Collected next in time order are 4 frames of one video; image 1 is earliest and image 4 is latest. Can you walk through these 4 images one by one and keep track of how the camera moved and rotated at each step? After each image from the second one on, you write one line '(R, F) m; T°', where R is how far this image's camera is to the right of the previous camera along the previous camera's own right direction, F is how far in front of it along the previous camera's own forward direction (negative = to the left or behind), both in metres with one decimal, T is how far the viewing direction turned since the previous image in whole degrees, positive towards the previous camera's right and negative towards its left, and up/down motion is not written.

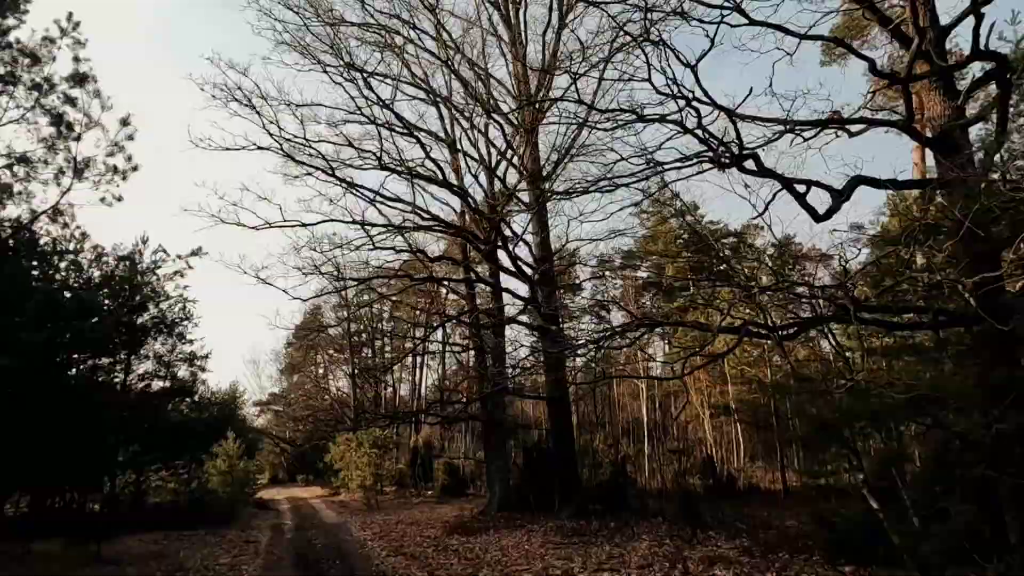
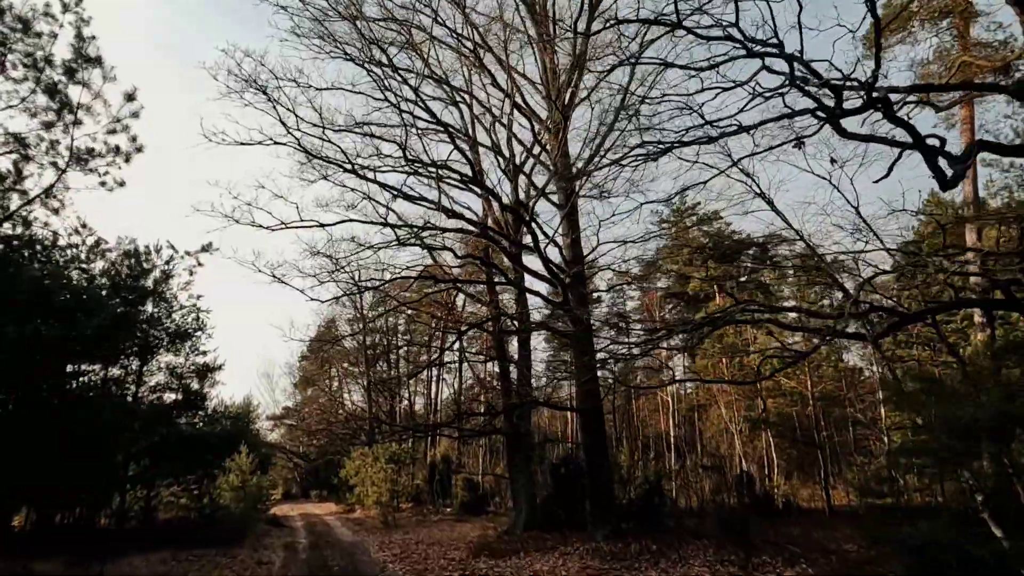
(-0.2, +0.6) m; -1°
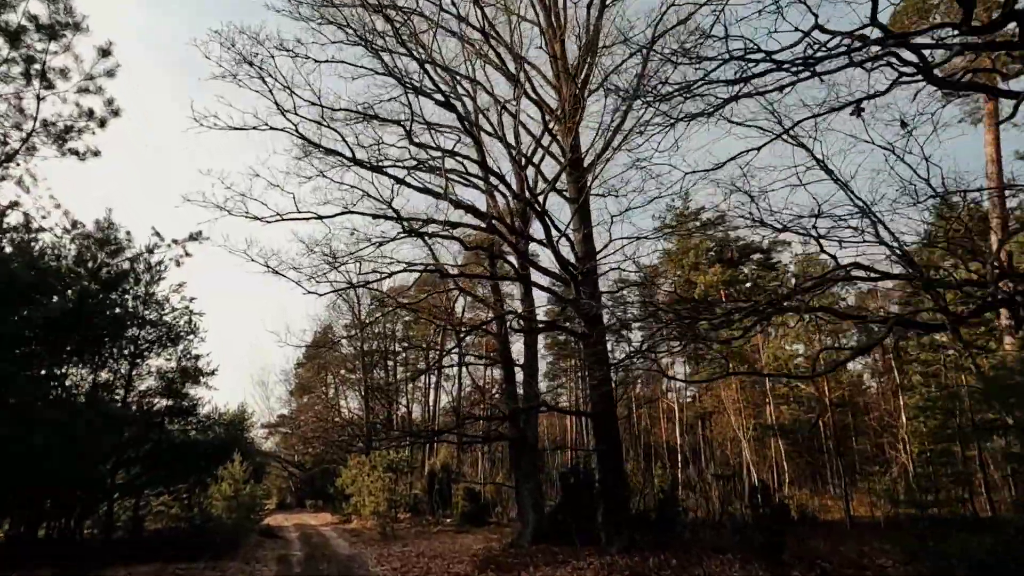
(-0.2, +0.5) m; 0°
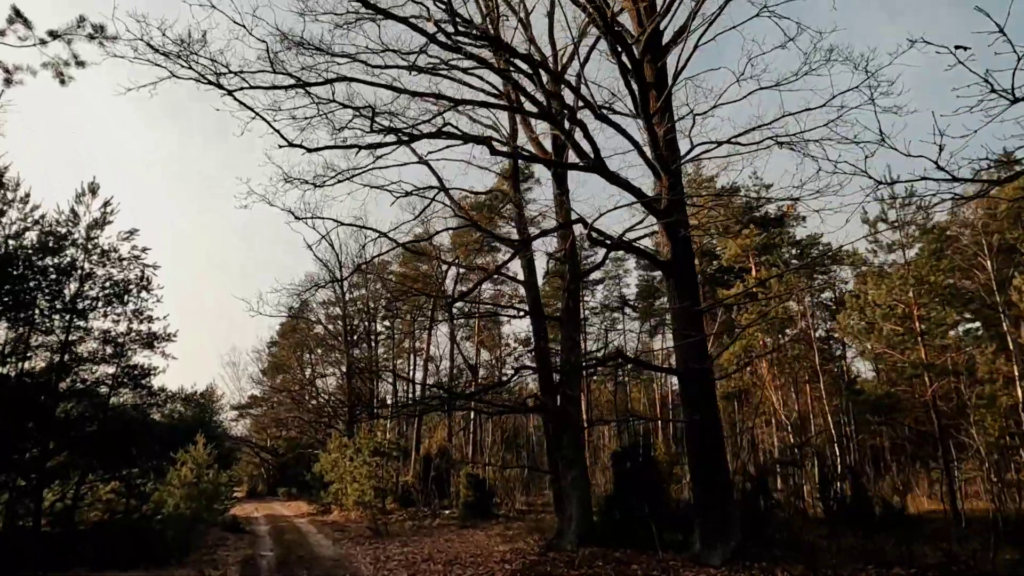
(-0.8, +2.5) m; +2°
